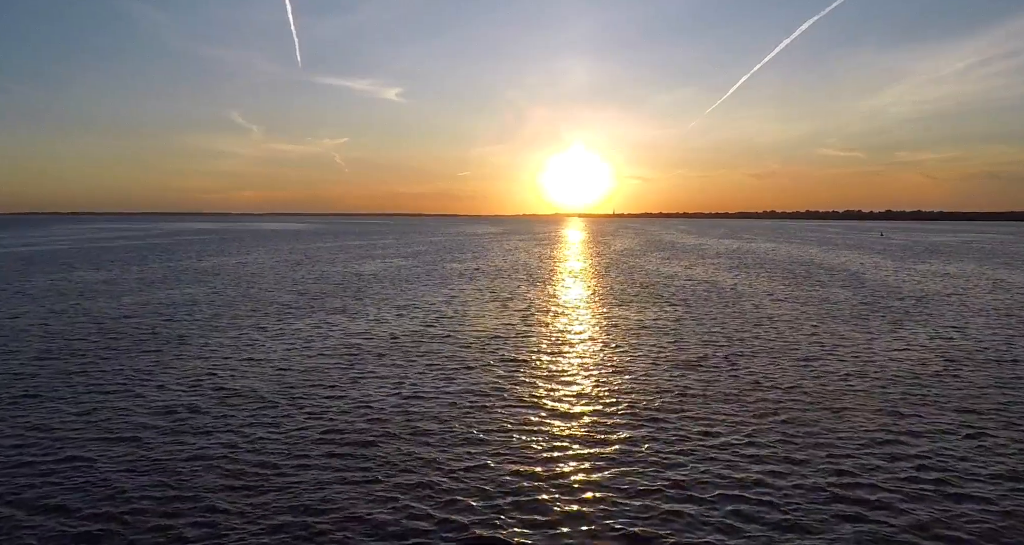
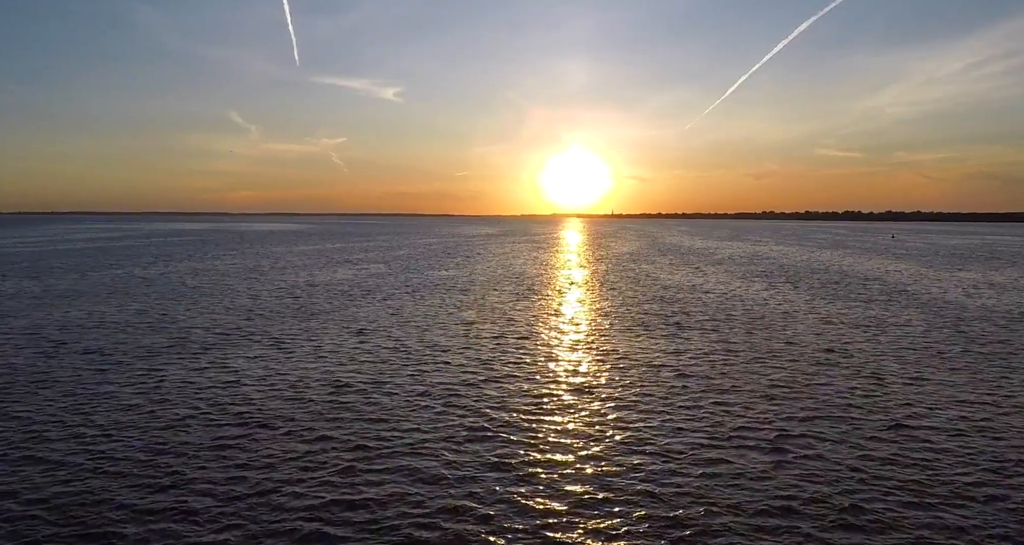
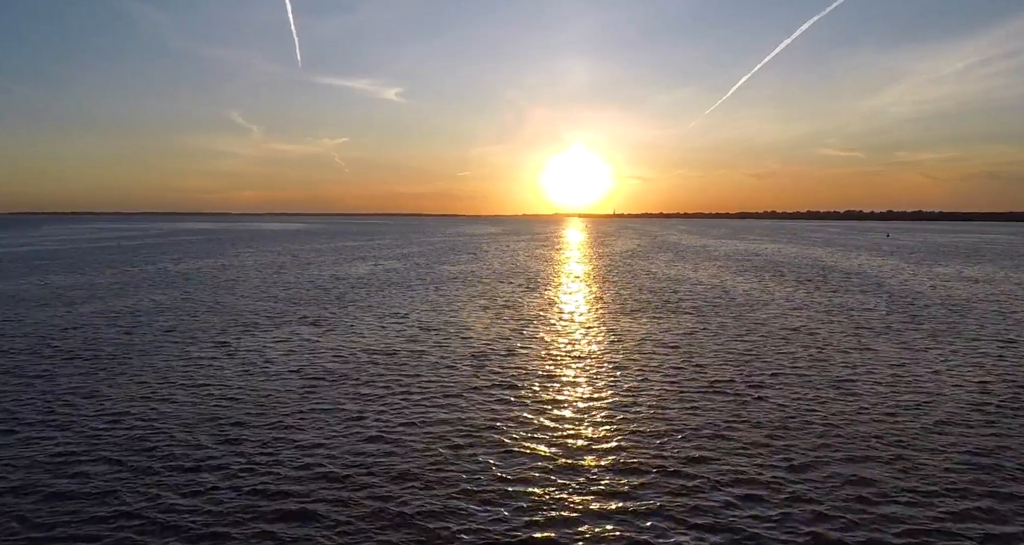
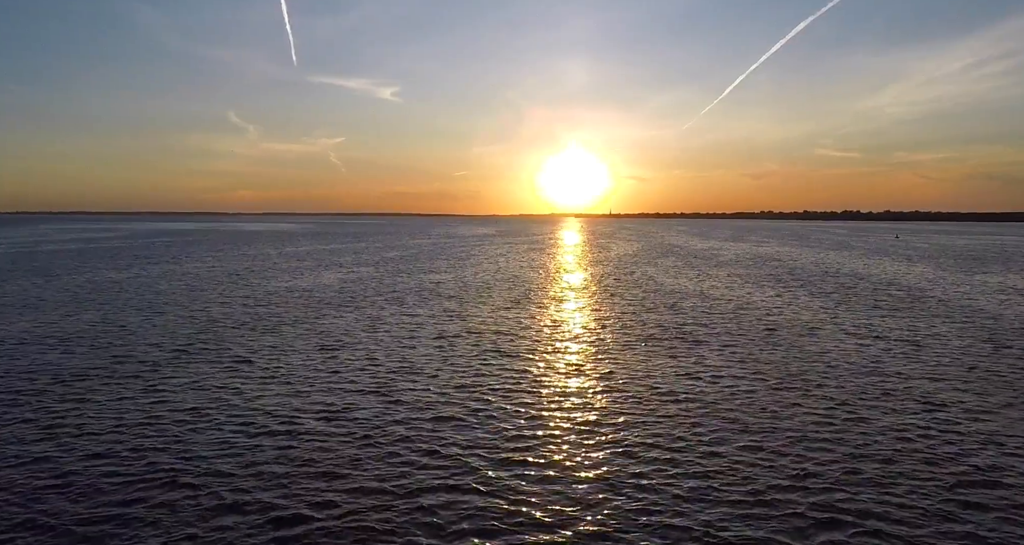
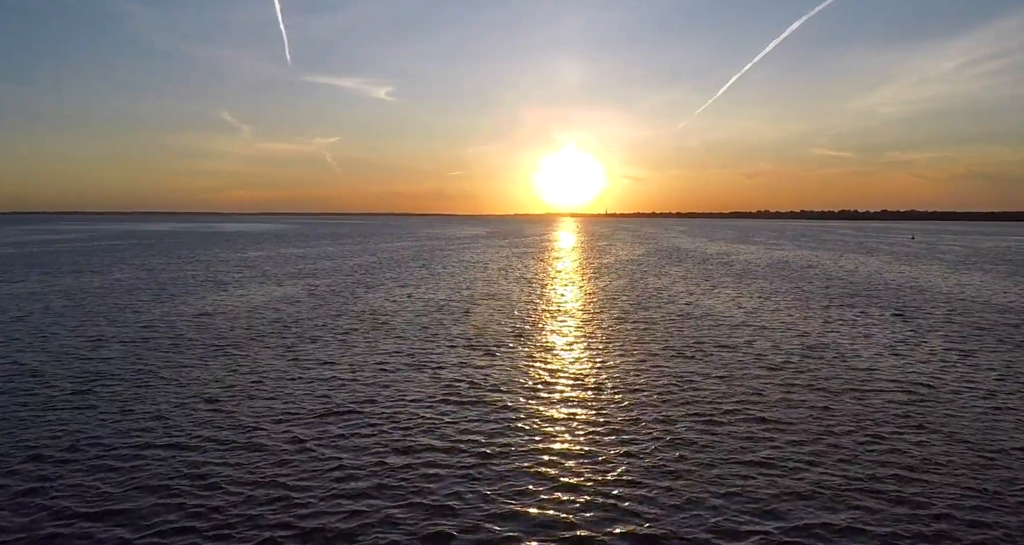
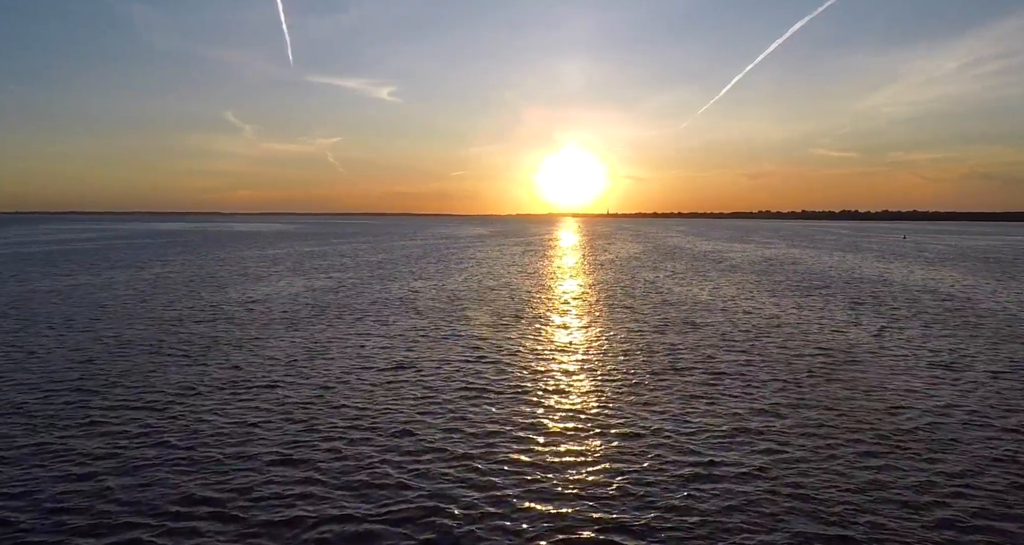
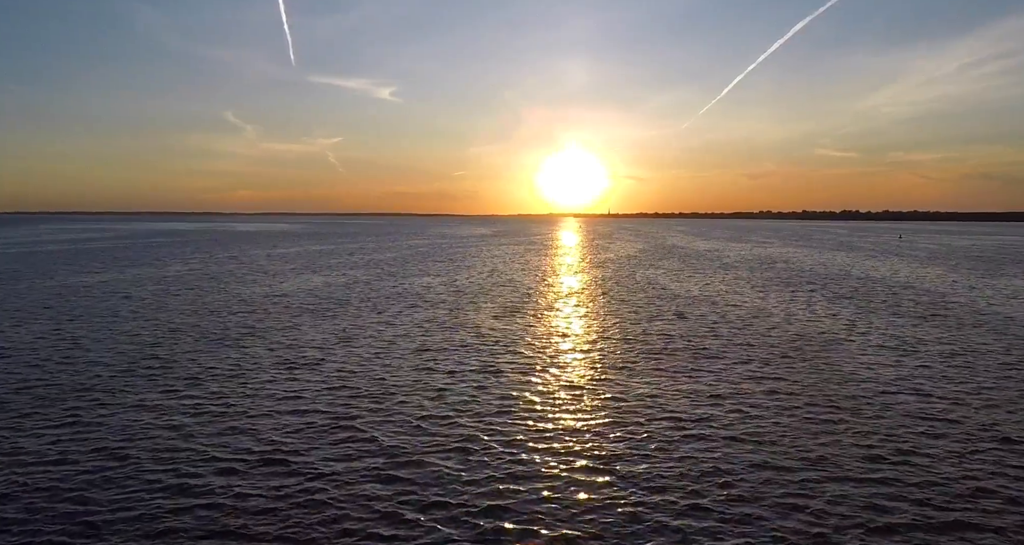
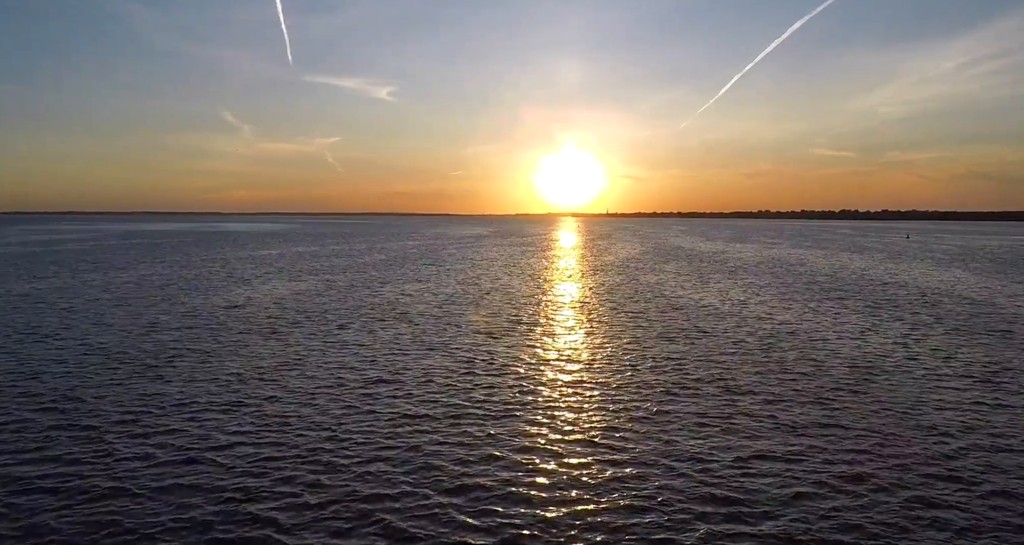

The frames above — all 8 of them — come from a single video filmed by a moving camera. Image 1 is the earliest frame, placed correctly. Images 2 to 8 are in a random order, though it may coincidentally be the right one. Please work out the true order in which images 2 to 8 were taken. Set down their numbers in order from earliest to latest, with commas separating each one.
3, 2, 4, 7, 6, 8, 5
